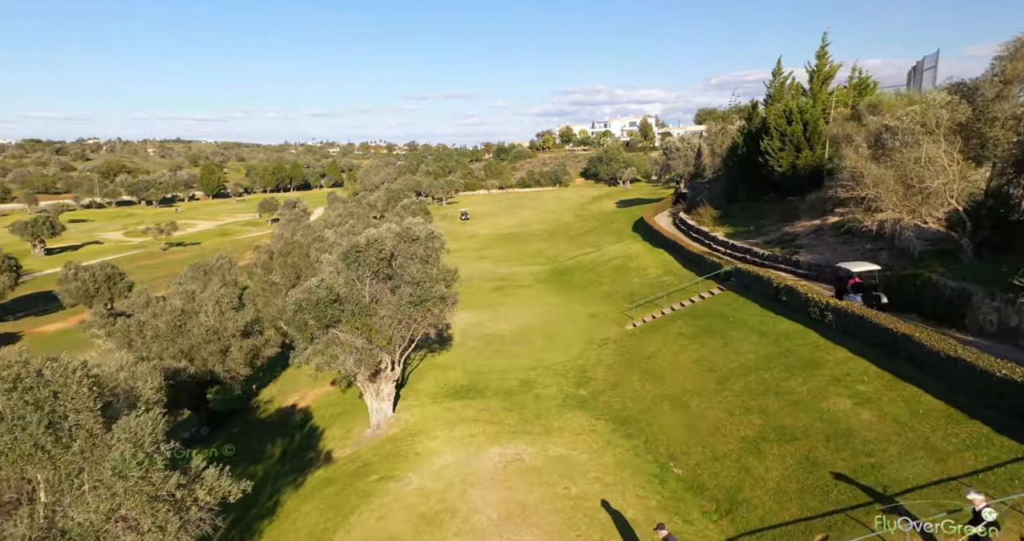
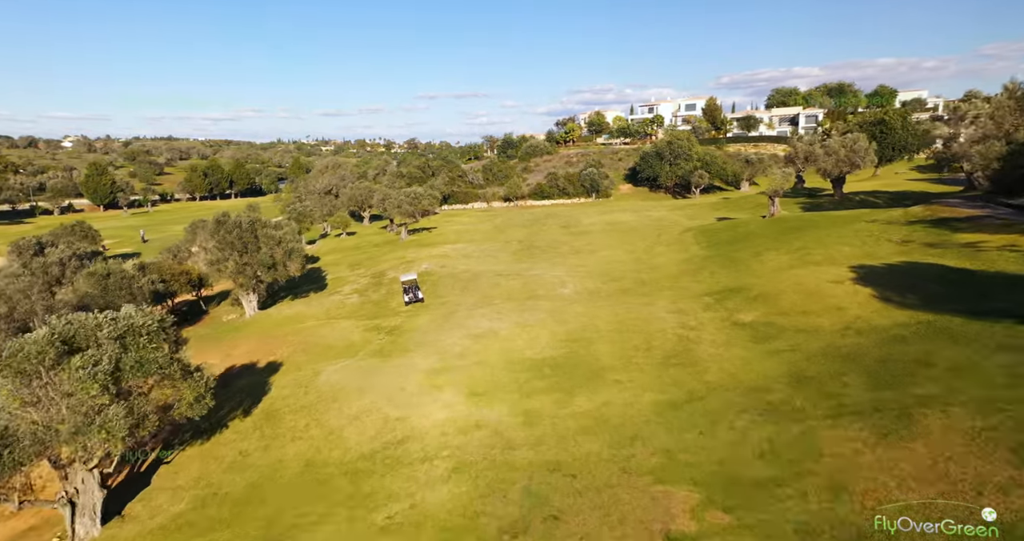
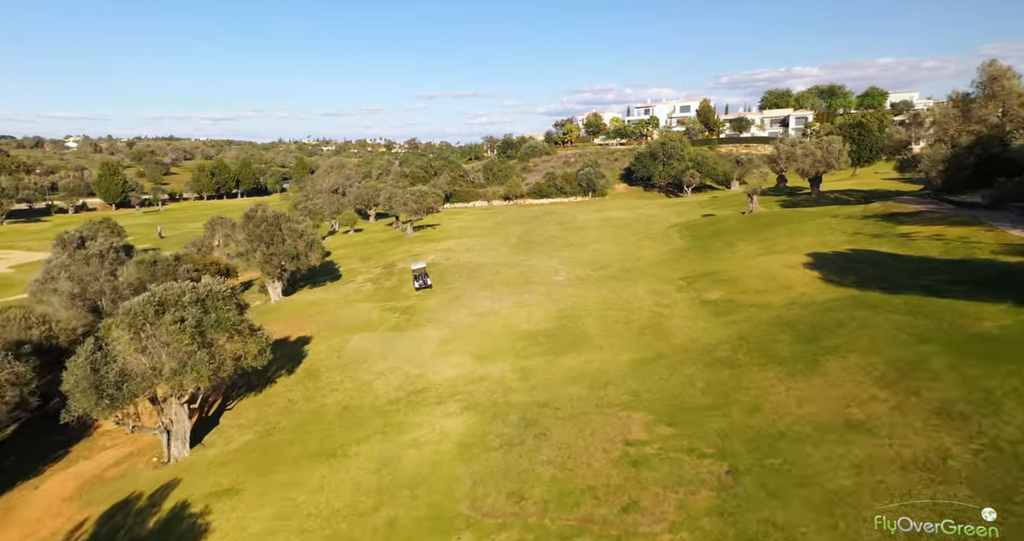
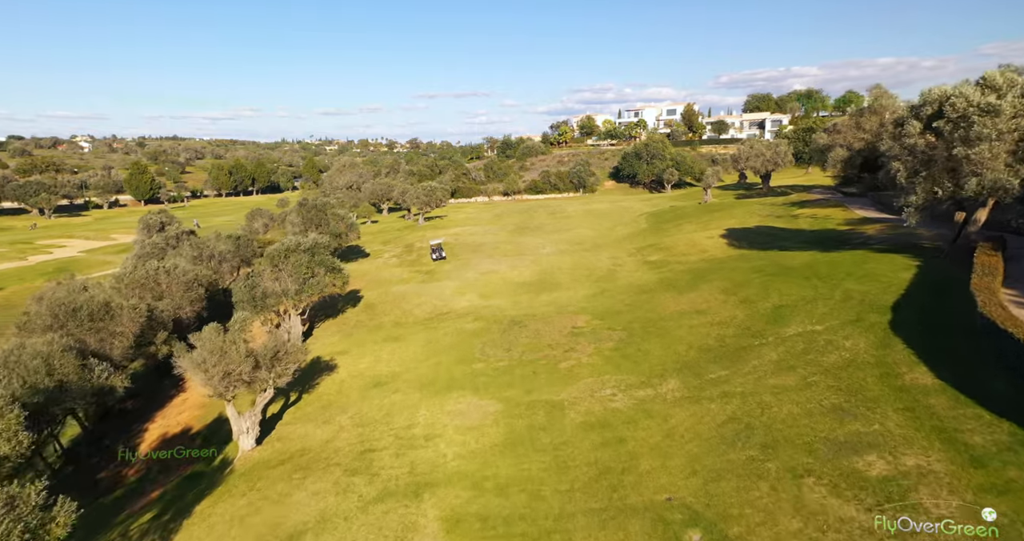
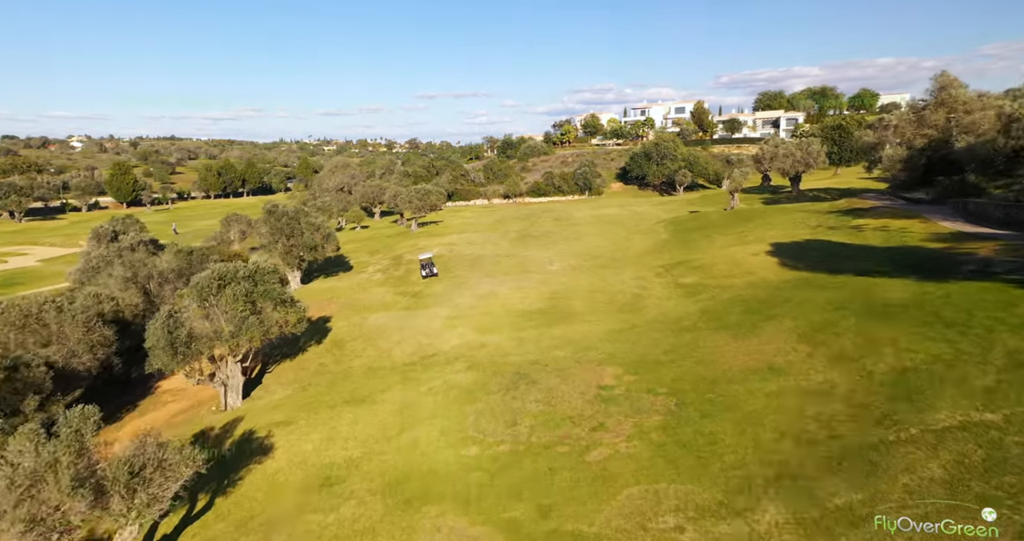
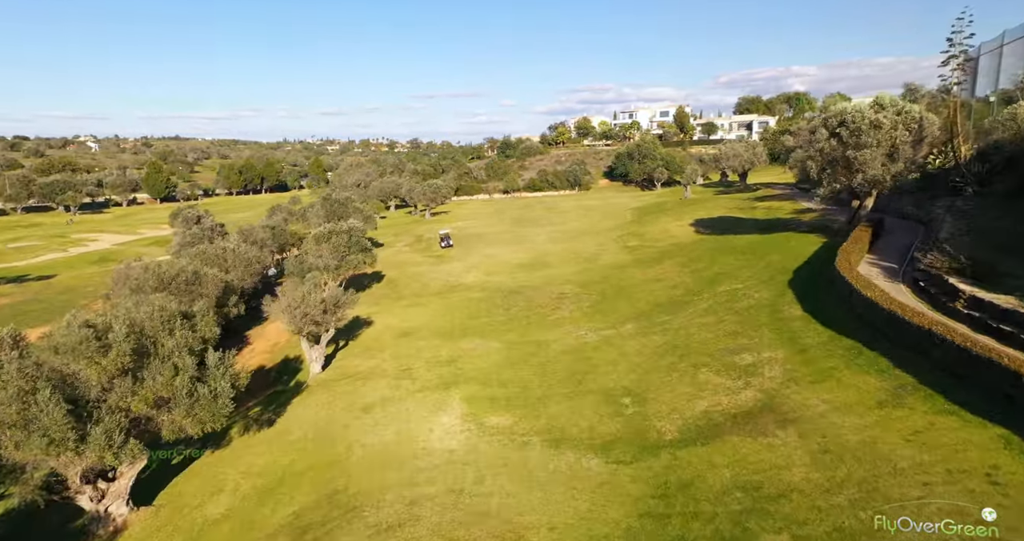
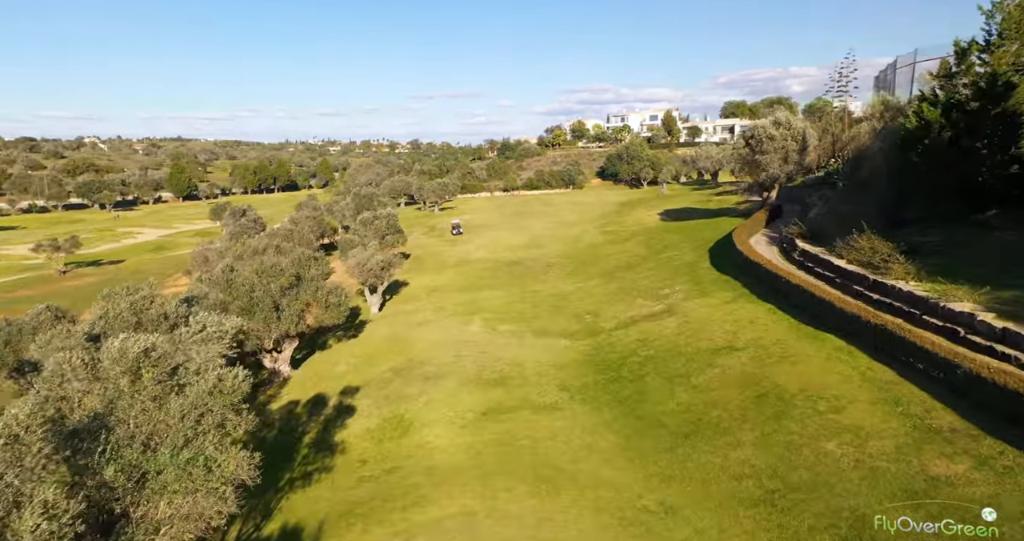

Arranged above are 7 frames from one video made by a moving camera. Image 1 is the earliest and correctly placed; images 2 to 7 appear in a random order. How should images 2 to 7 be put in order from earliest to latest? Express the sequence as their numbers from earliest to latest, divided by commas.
7, 6, 4, 5, 3, 2
